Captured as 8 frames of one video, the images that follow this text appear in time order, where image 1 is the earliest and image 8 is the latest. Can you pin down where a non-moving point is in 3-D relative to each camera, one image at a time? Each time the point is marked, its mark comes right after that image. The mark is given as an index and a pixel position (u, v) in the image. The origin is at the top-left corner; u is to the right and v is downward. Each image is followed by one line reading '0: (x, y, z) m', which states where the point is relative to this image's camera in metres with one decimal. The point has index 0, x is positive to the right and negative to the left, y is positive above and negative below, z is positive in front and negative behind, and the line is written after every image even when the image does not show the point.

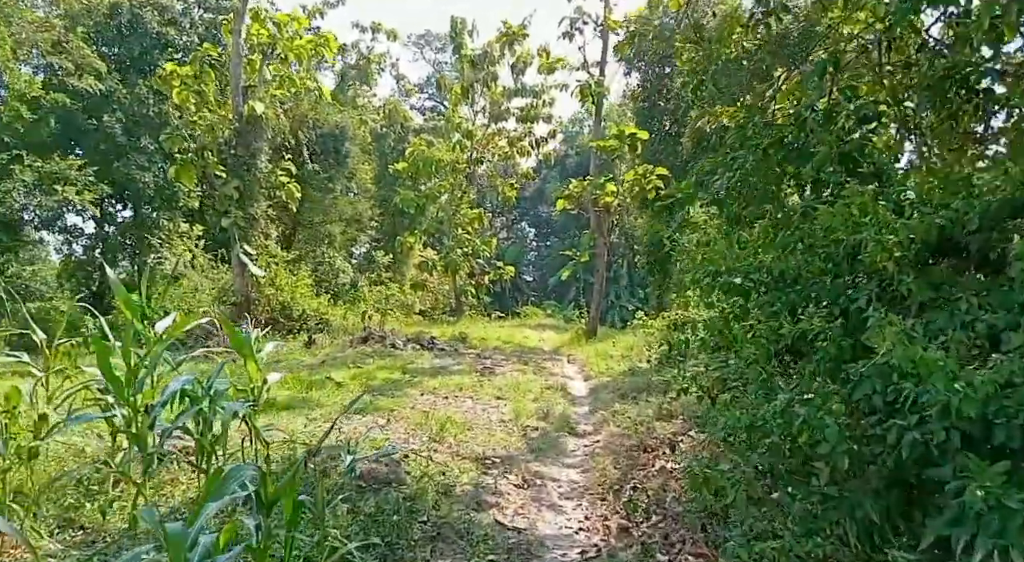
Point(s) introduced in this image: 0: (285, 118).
0: (-3.5, +2.5, +14.4) m
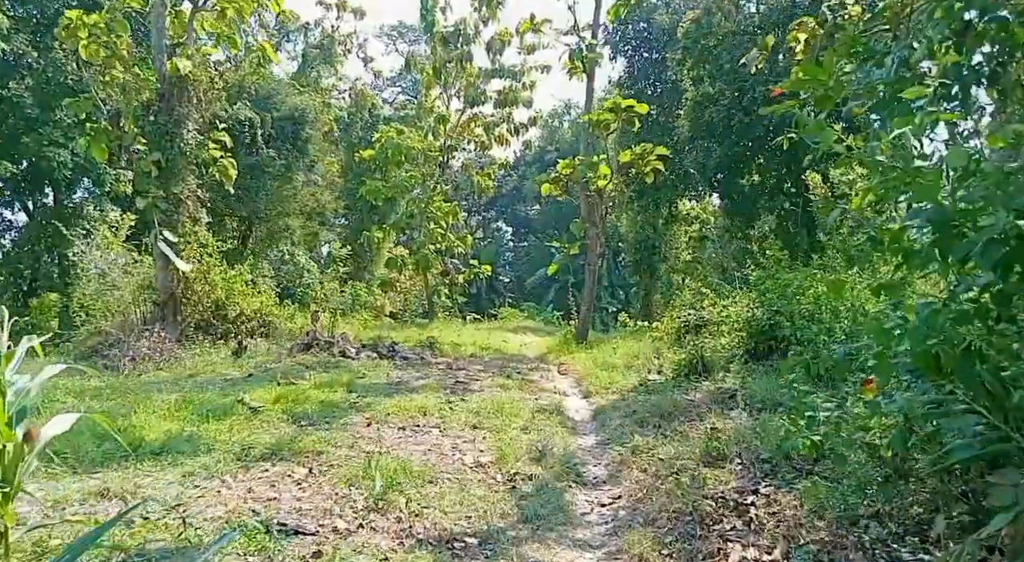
0: (-3.8, +2.6, +12.2) m
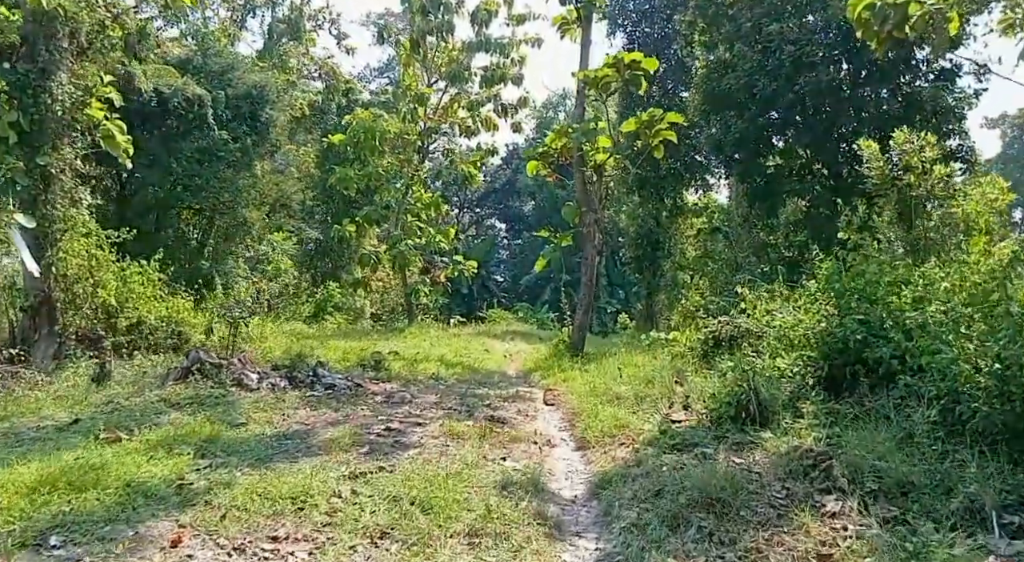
0: (-4.1, +2.6, +9.6) m
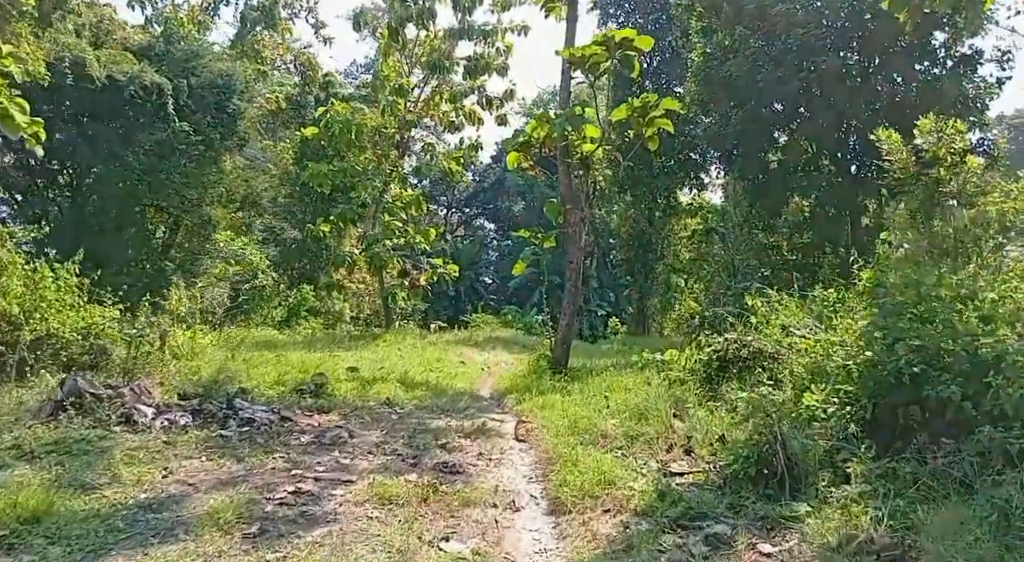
0: (-4.3, +2.5, +8.3) m
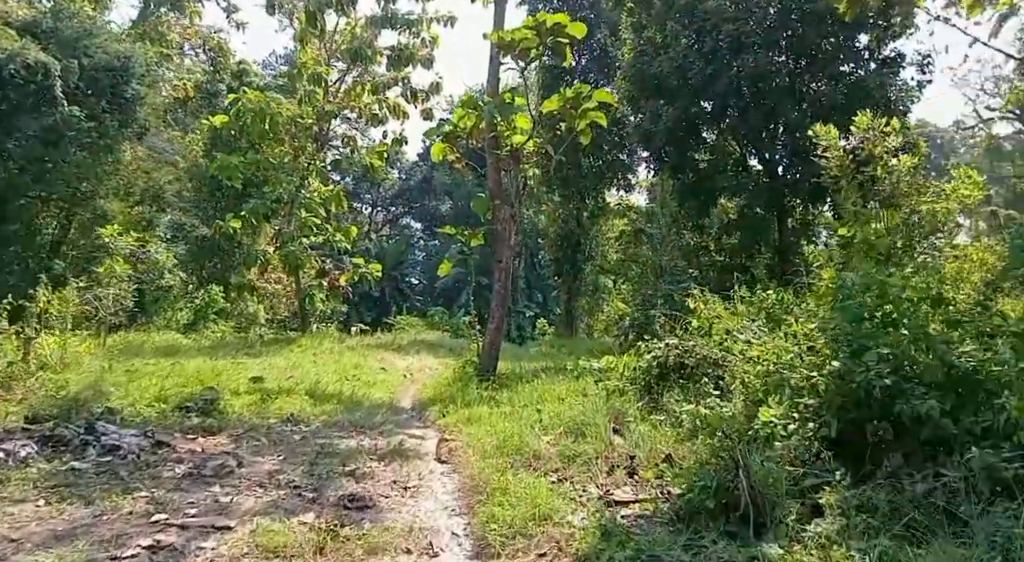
0: (-4.9, +2.6, +7.3) m
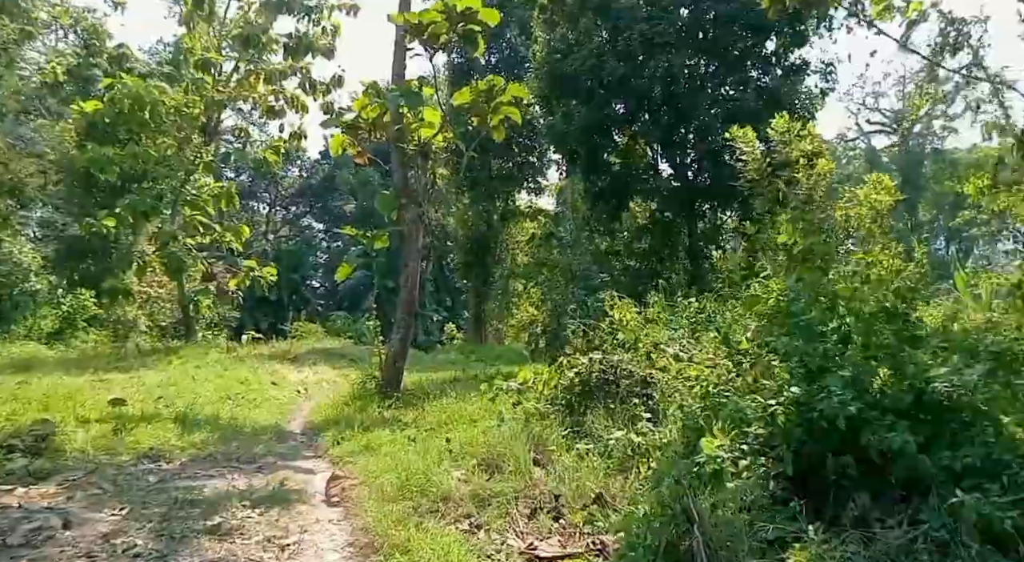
0: (-5.6, +2.5, +6.0) m
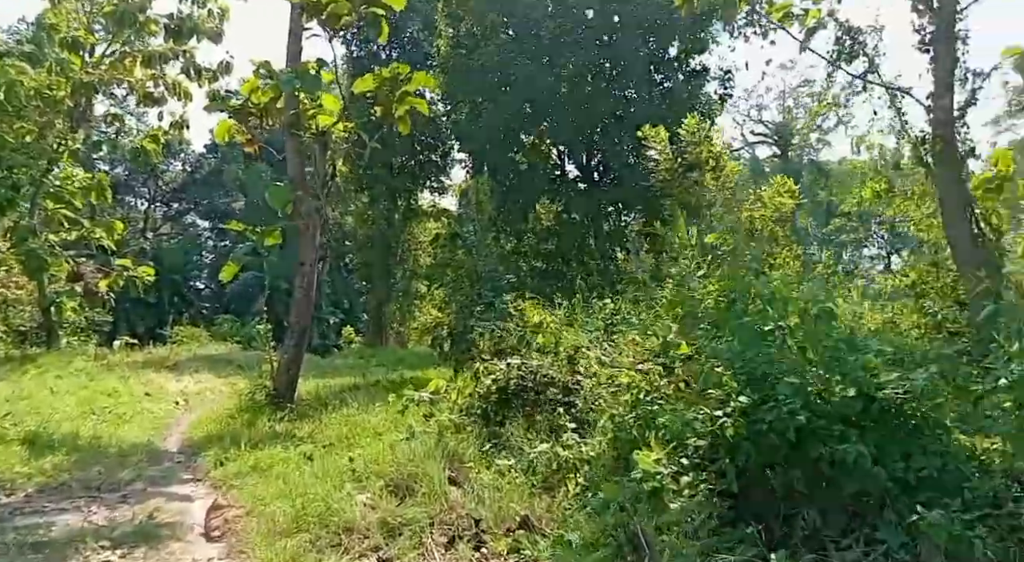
0: (-6.1, +2.5, +4.9) m
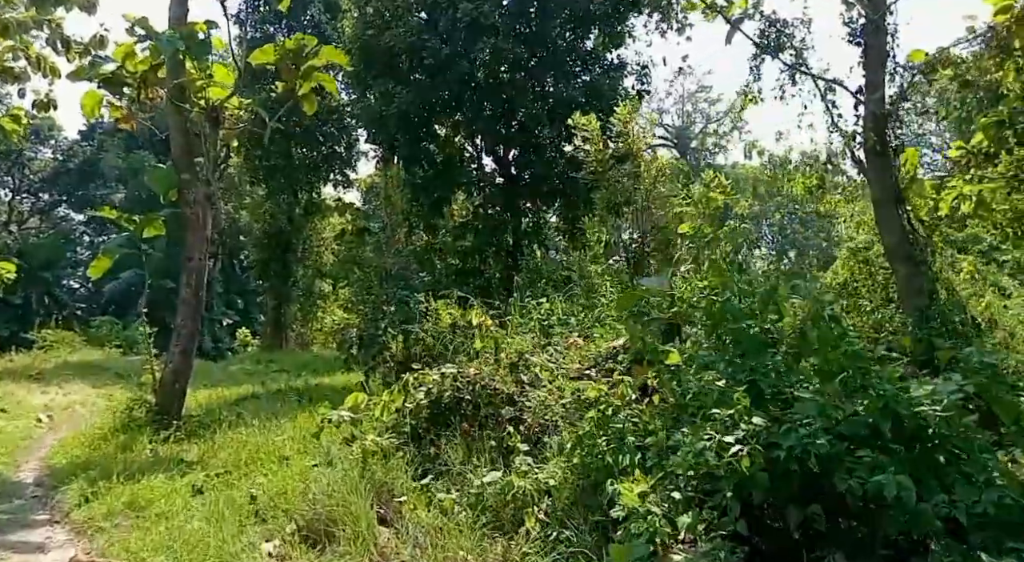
0: (-6.3, +2.6, +3.5) m
